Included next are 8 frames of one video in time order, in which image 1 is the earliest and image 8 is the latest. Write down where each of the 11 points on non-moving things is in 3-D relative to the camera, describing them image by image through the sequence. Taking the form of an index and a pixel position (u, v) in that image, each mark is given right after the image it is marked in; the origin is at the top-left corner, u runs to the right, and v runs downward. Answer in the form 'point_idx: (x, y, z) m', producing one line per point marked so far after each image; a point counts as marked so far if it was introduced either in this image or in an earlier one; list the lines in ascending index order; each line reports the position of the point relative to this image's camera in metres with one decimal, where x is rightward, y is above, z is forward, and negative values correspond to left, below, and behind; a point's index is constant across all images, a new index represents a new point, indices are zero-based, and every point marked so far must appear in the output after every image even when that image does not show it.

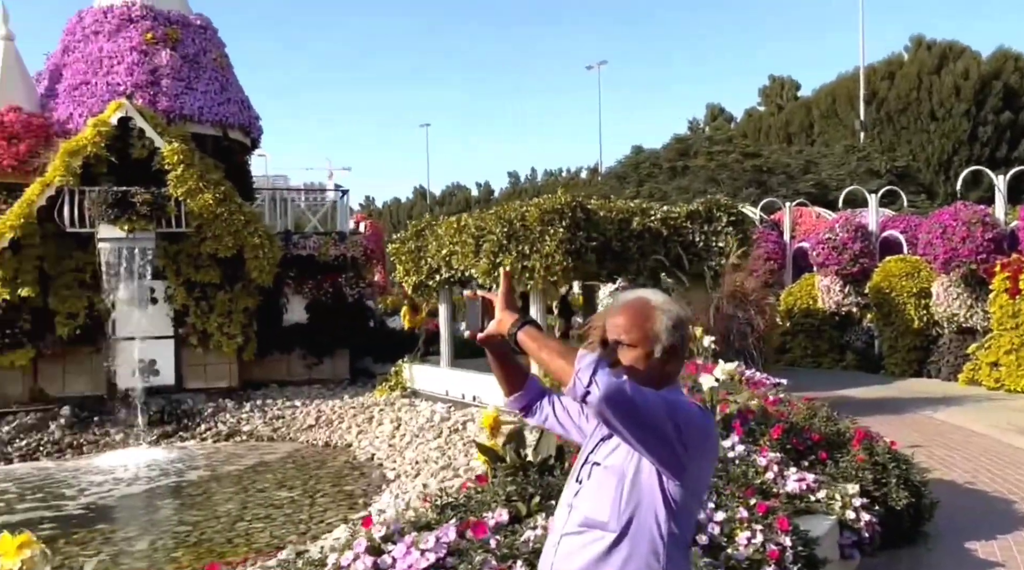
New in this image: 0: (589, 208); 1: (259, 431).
0: (+1.0, +1.0, +11.3) m
1: (-3.2, -1.9, +11.6) m
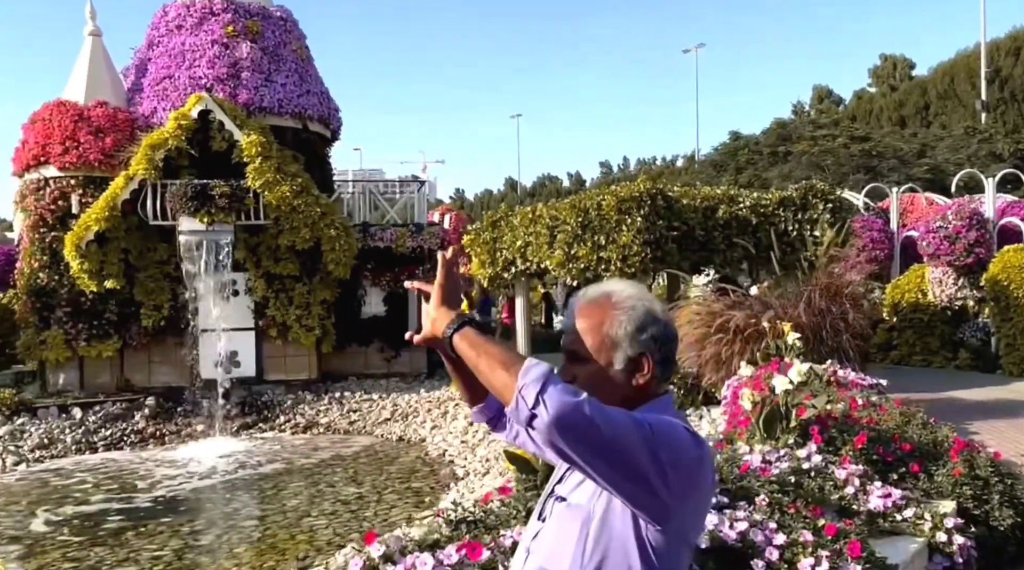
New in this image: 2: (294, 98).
0: (+1.9, +1.1, +10.8) m
1: (-2.2, -1.8, +11.5) m
2: (-3.1, +2.7, +12.9) m
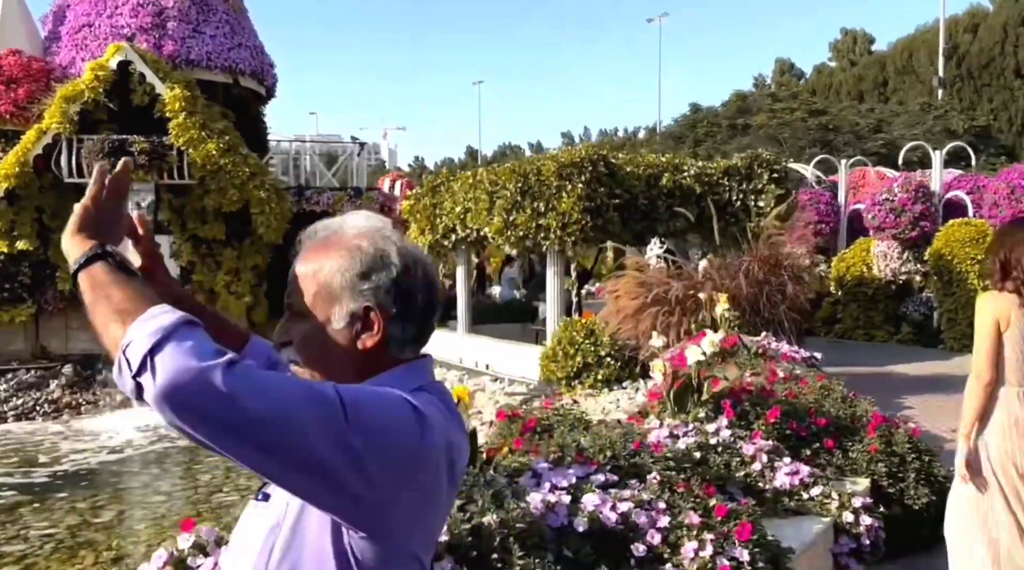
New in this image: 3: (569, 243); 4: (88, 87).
0: (+1.2, +1.4, +10.4) m
1: (-3.0, -1.3, +11.1) m
2: (-3.9, +3.2, +12.3) m
3: (+0.6, +0.5, +10.2) m
4: (-5.1, +2.4, +11.0) m
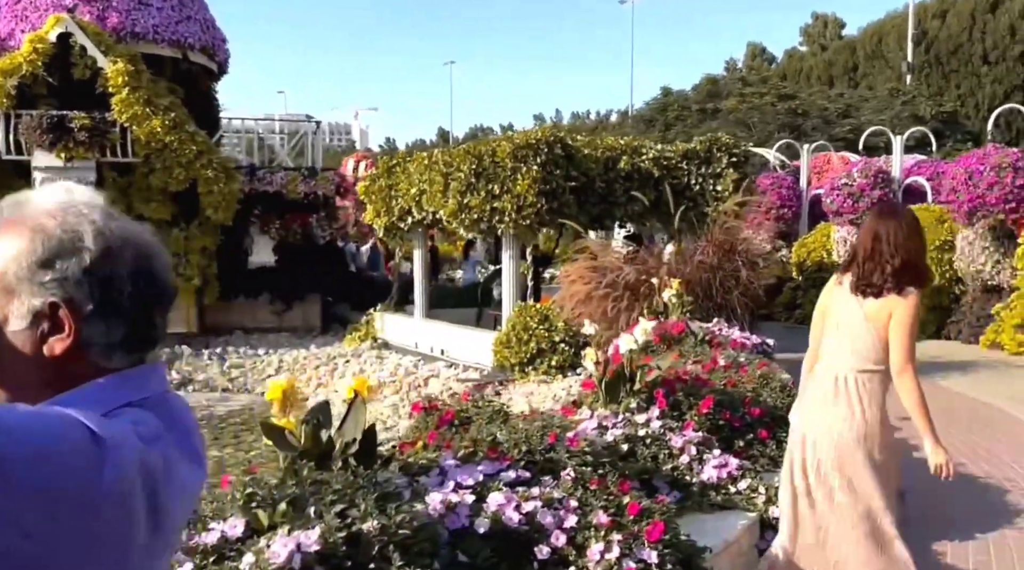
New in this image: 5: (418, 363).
0: (+0.7, +1.6, +10.2) m
1: (-3.5, -1.1, +10.8) m
2: (-4.5, +3.4, +12.0) m
3: (+0.1, +0.6, +10.0) m
4: (-5.7, +2.6, +10.6) m
5: (-1.1, -0.9, +10.7) m
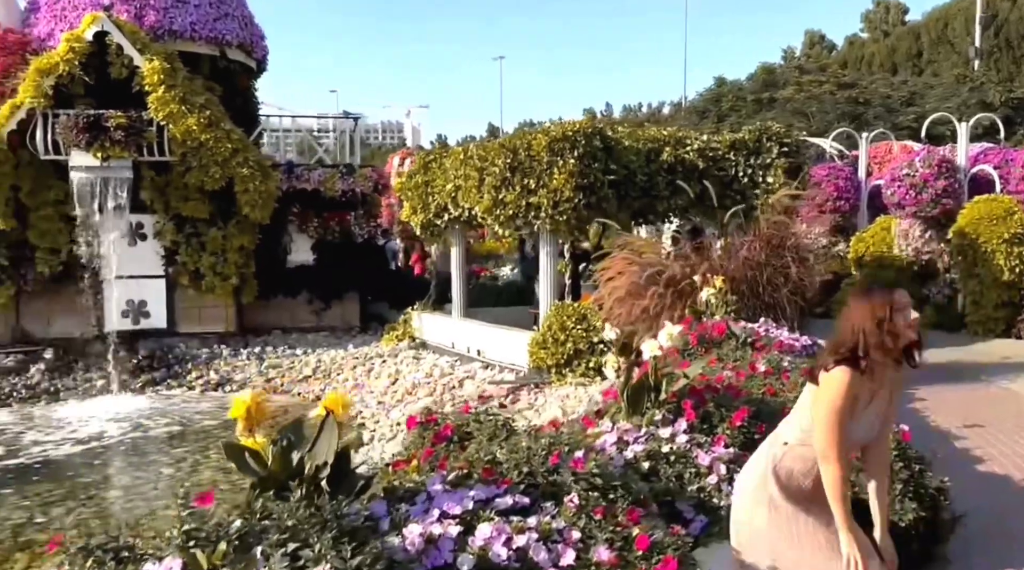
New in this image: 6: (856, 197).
0: (+1.1, +1.6, +9.8) m
1: (-3.1, -1.1, +10.7) m
2: (-4.0, +3.4, +11.8) m
3: (+0.5, +0.7, +9.6) m
4: (-5.2, +2.6, +10.6) m
5: (-0.7, -0.9, +10.4) m
6: (+5.2, +1.3, +13.6) m
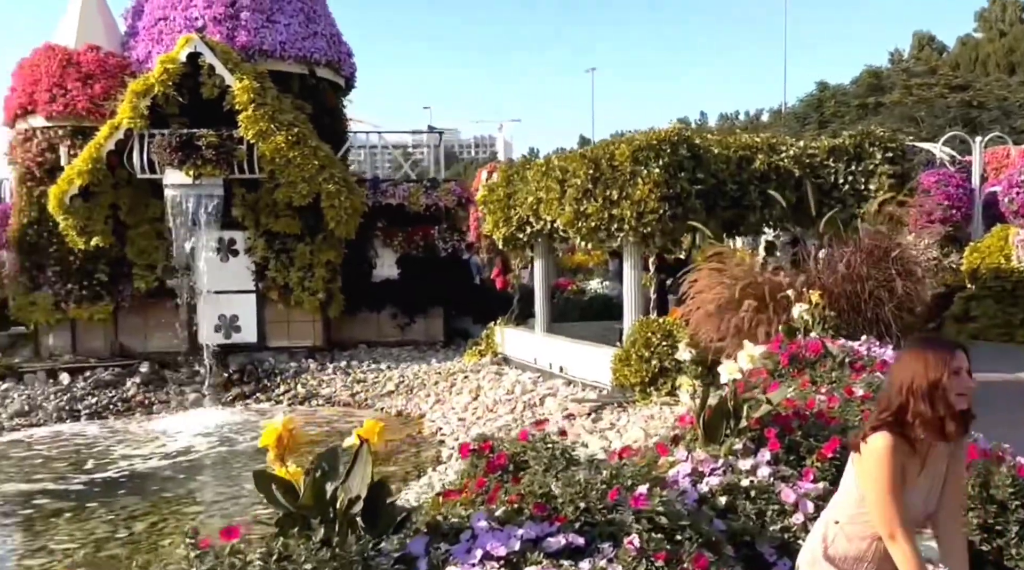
0: (+1.9, +1.5, +9.4) m
1: (-2.1, -1.3, +10.7) m
2: (-2.9, +3.2, +12.0) m
3: (+1.4, +0.5, +9.2) m
4: (-4.3, +2.5, +10.9) m
5: (+0.3, -1.1, +10.1) m
6: (+6.5, +1.1, +12.8) m
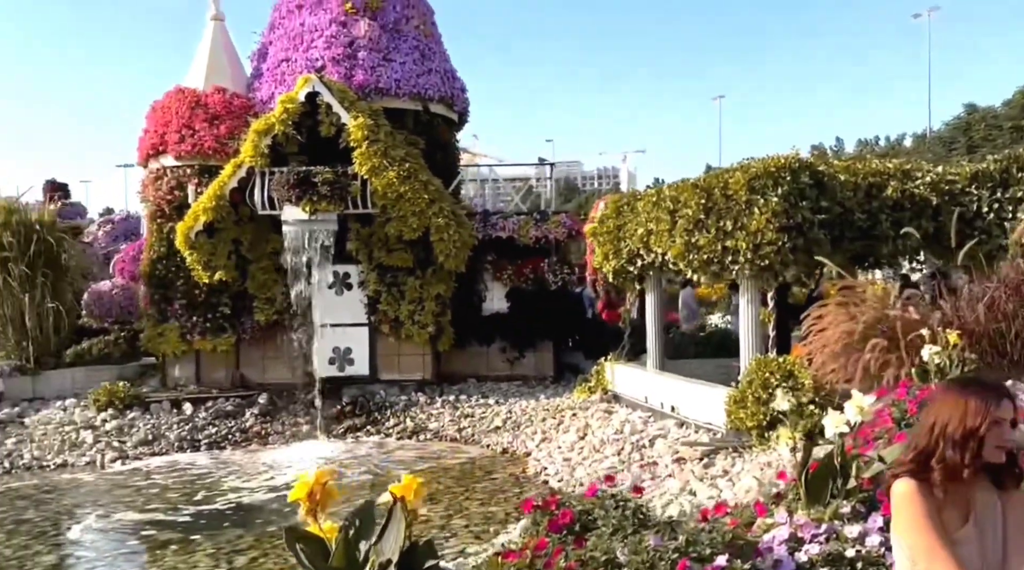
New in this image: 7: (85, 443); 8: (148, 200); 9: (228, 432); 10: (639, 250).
0: (+3.0, +1.1, +8.8) m
1: (-0.8, -1.7, +10.6) m
2: (-1.3, +2.8, +12.1) m
3: (+2.4, +0.2, +8.7) m
4: (-2.9, +2.0, +11.2) m
5: (+1.5, -1.5, +9.7) m
6: (+8.0, +0.7, +11.5) m
7: (-4.9, -1.8, +10.3) m
8: (-4.8, +1.1, +11.9) m
9: (-3.4, -1.7, +10.6) m
10: (+1.4, +0.4, +10.2) m
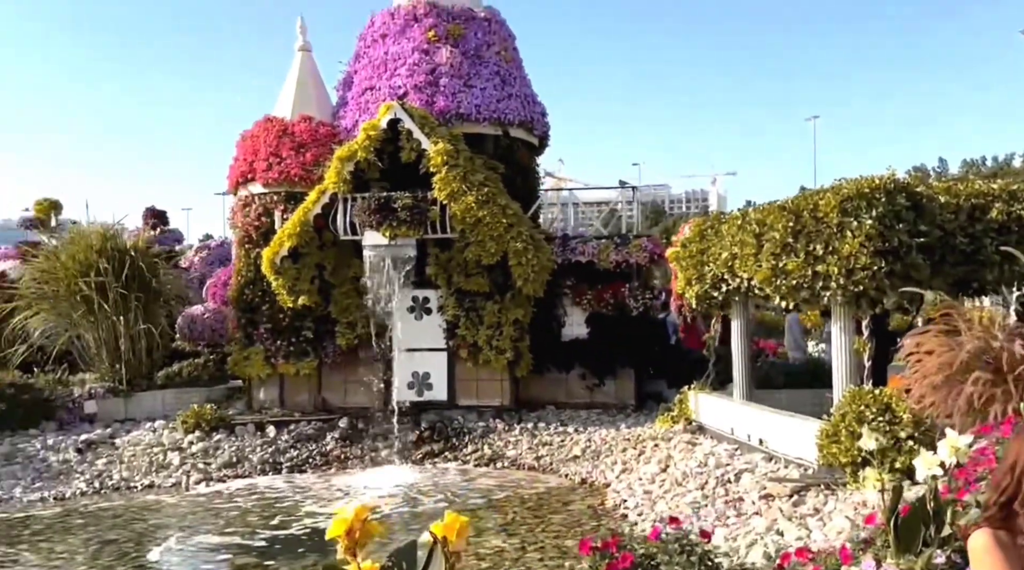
0: (+3.7, +0.9, +8.3) m
1: (+0.1, -2.0, +10.4) m
2: (-0.3, +2.4, +12.1) m
3: (+3.1, -0.1, +8.3) m
4: (-1.9, +1.7, +11.3) m
5: (+2.3, -1.7, +9.3) m
6: (+8.9, +0.3, +10.5) m
7: (-4.0, -2.1, +10.5) m
8: (-3.7, +0.8, +12.1) m
9: (-2.4, -2.0, +10.7) m
10: (+2.3, +0.1, +9.9) m
